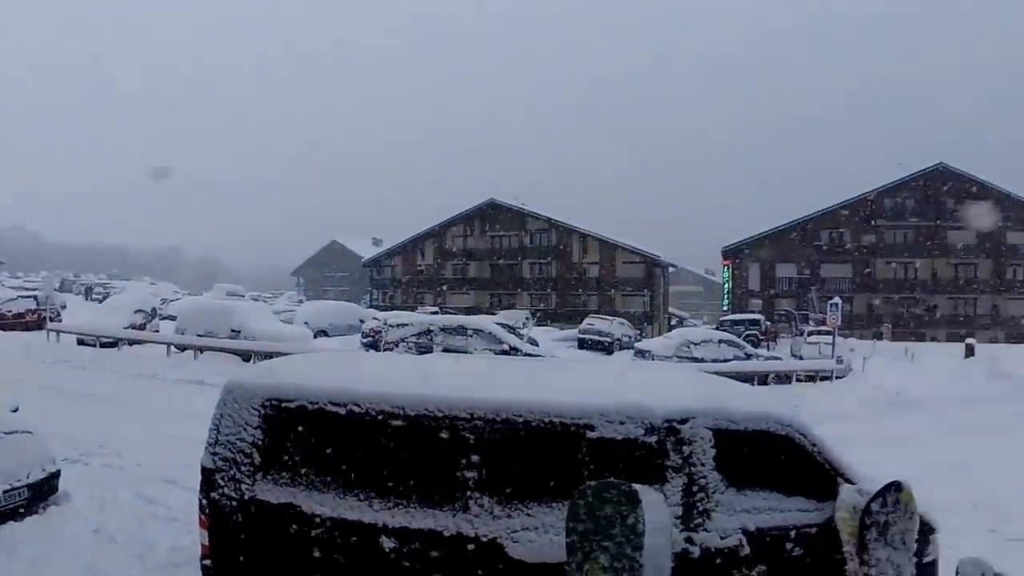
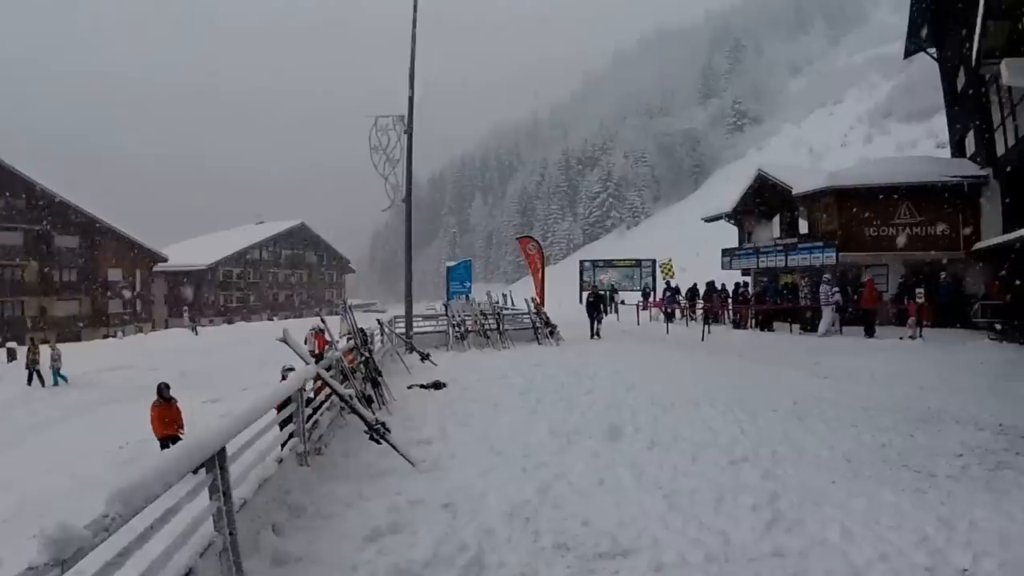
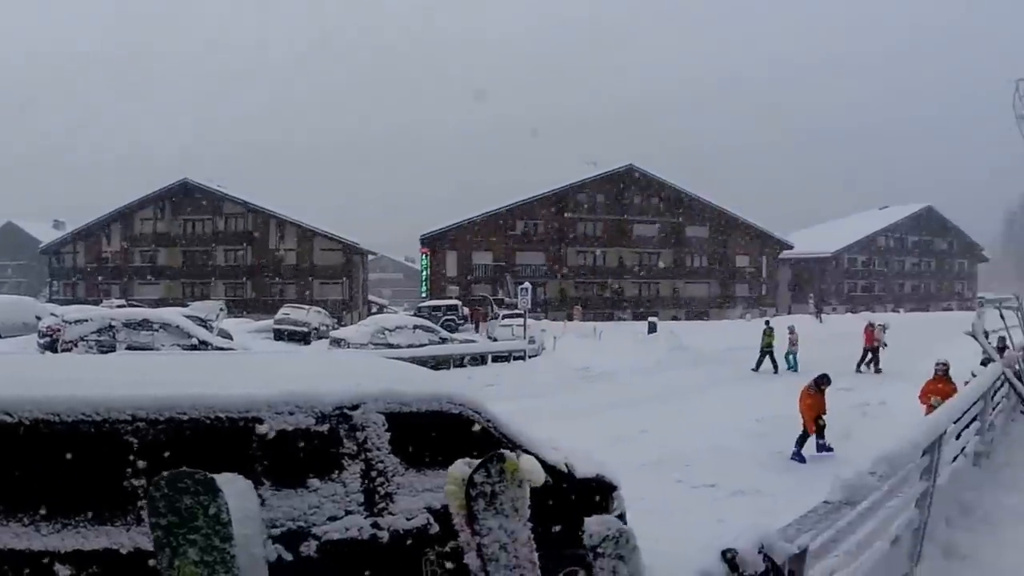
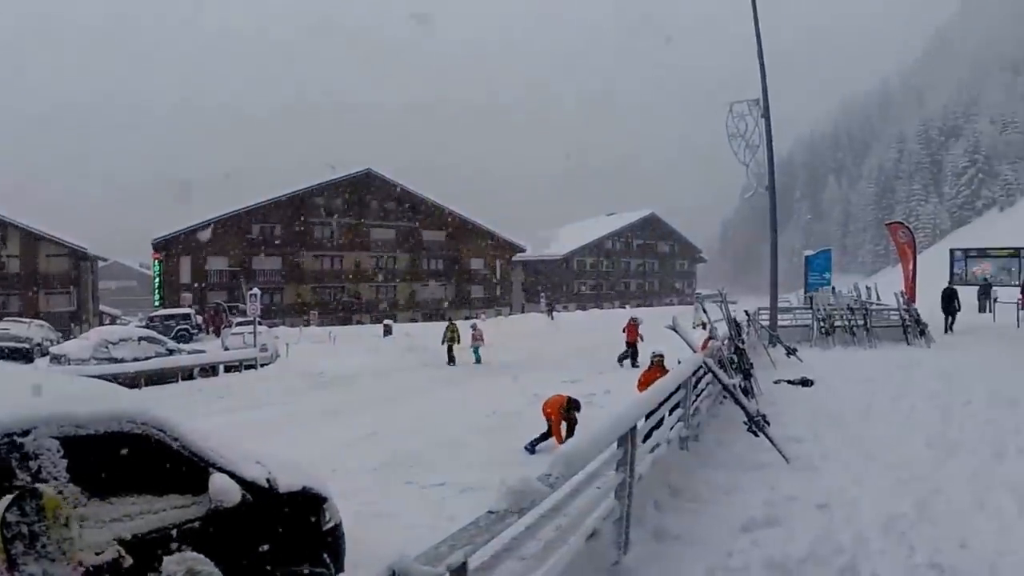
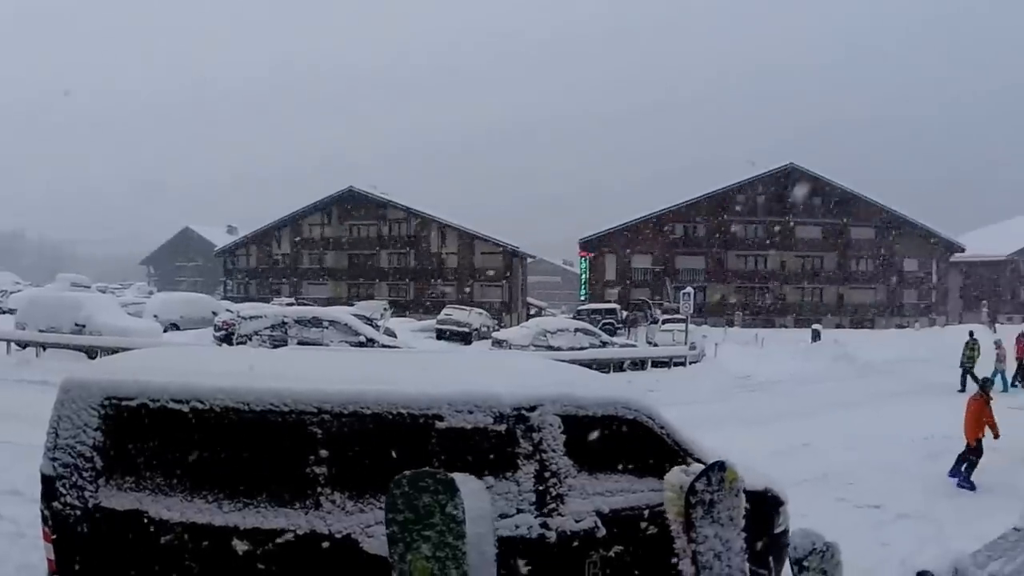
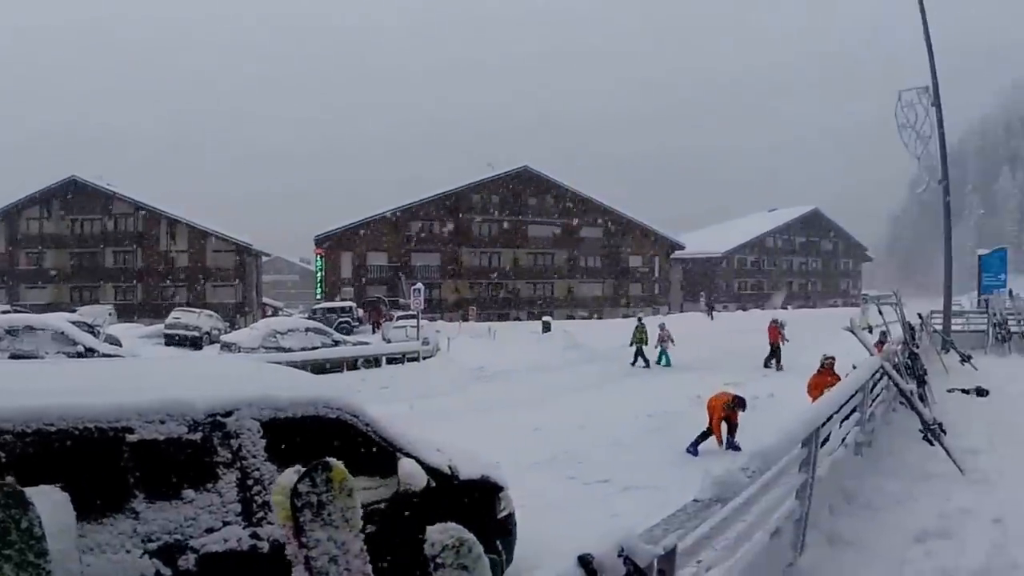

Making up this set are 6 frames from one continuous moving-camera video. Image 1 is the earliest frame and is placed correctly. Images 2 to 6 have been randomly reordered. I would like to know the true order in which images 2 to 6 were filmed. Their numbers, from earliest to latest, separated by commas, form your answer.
5, 3, 6, 4, 2
